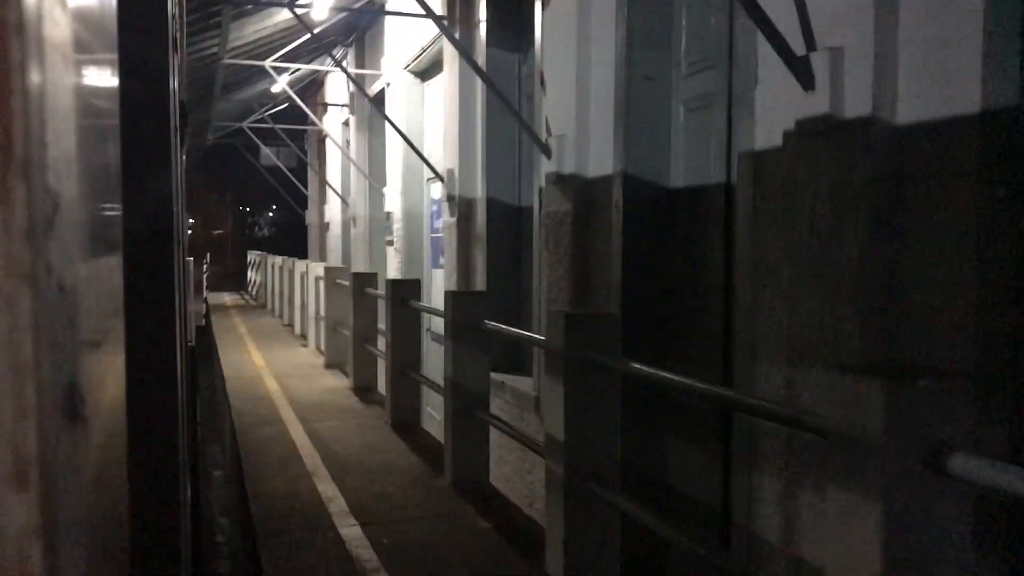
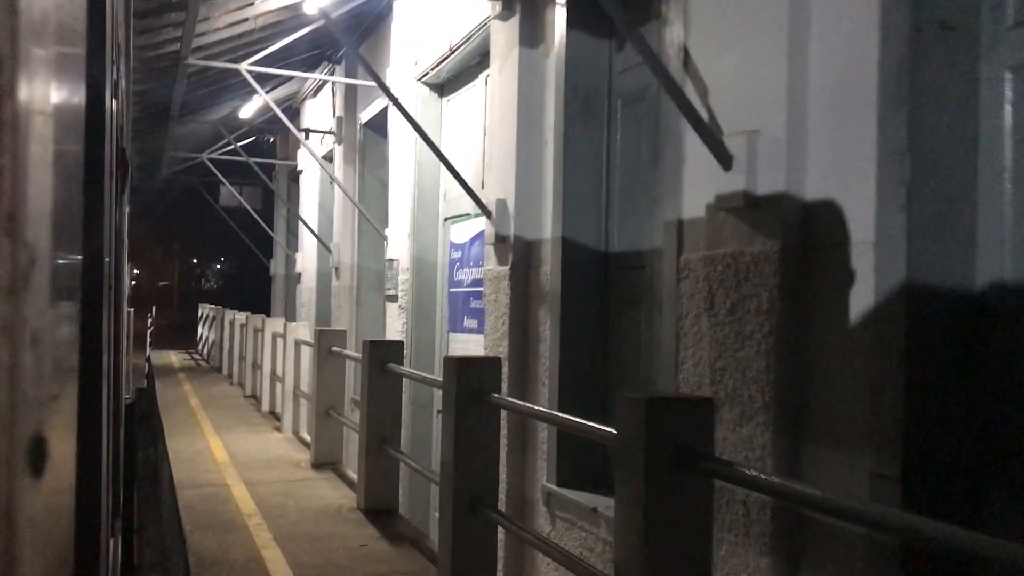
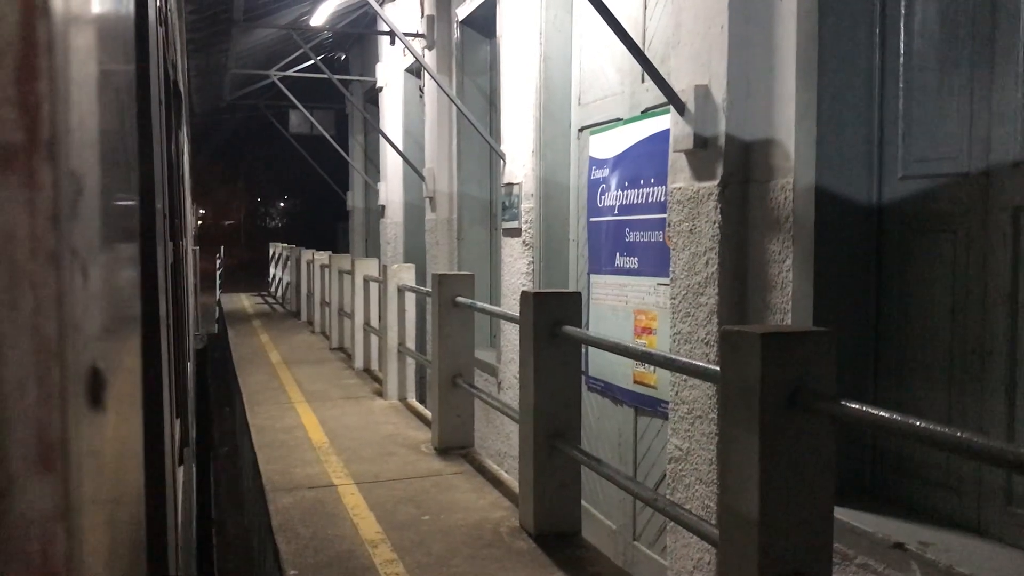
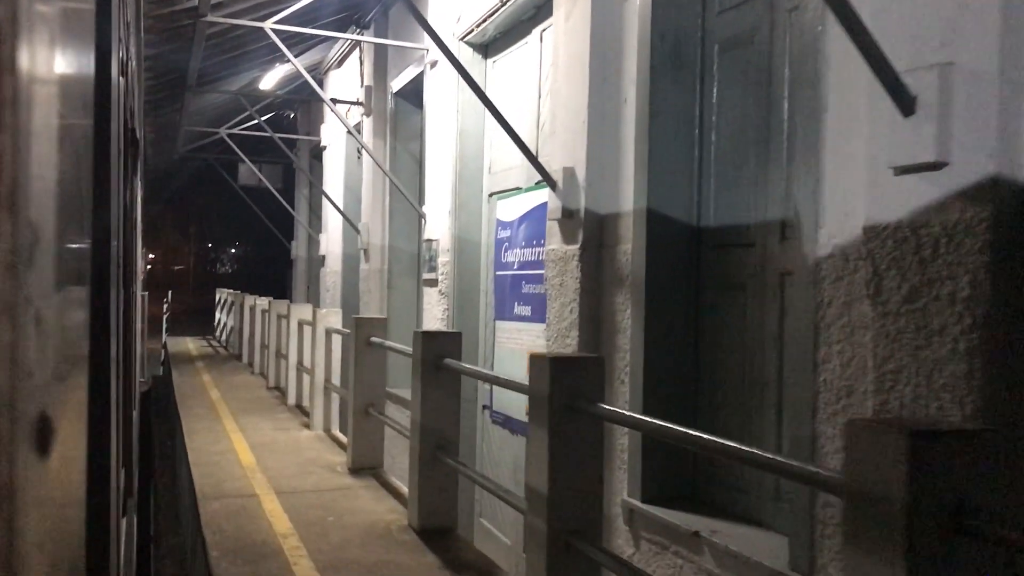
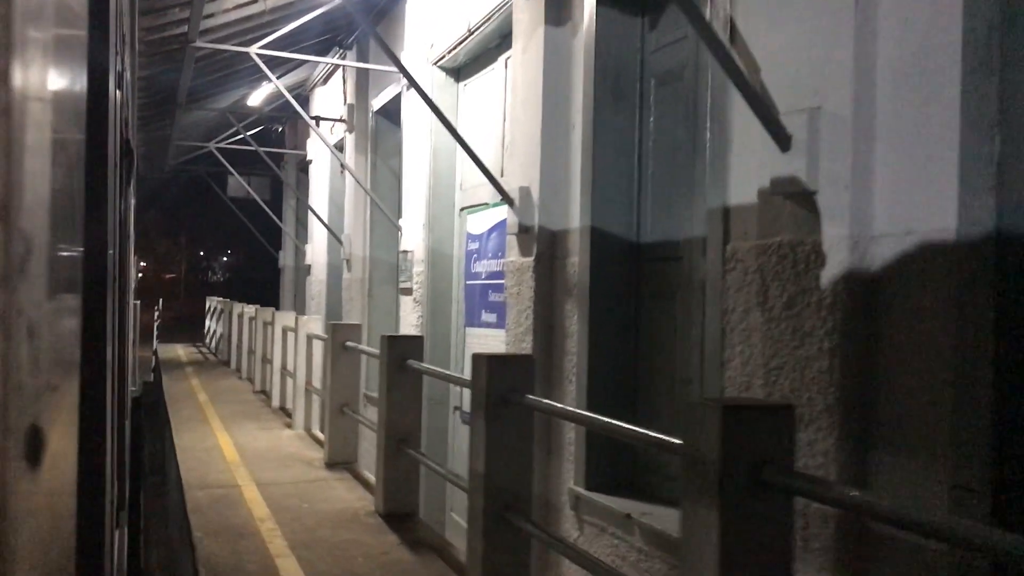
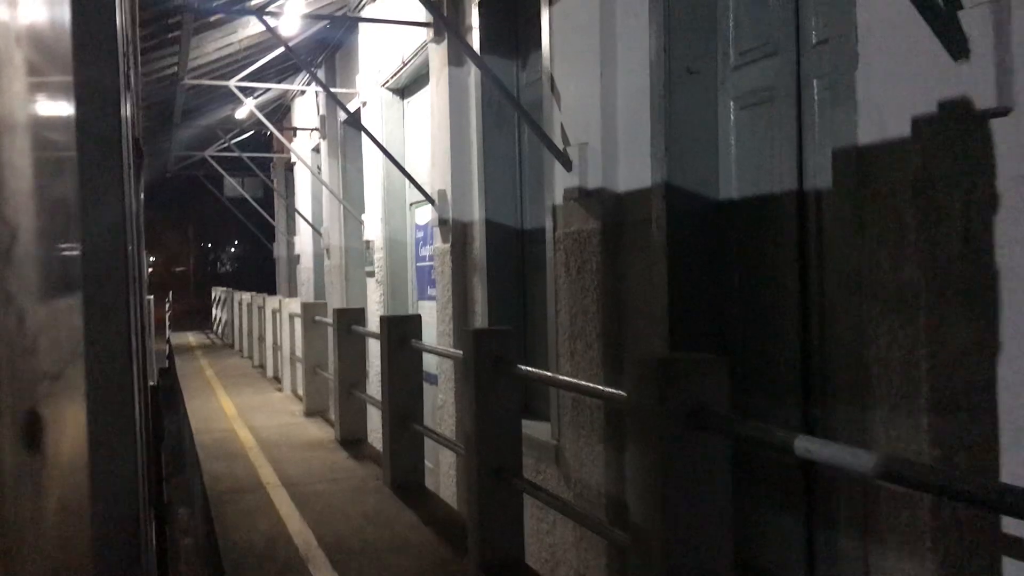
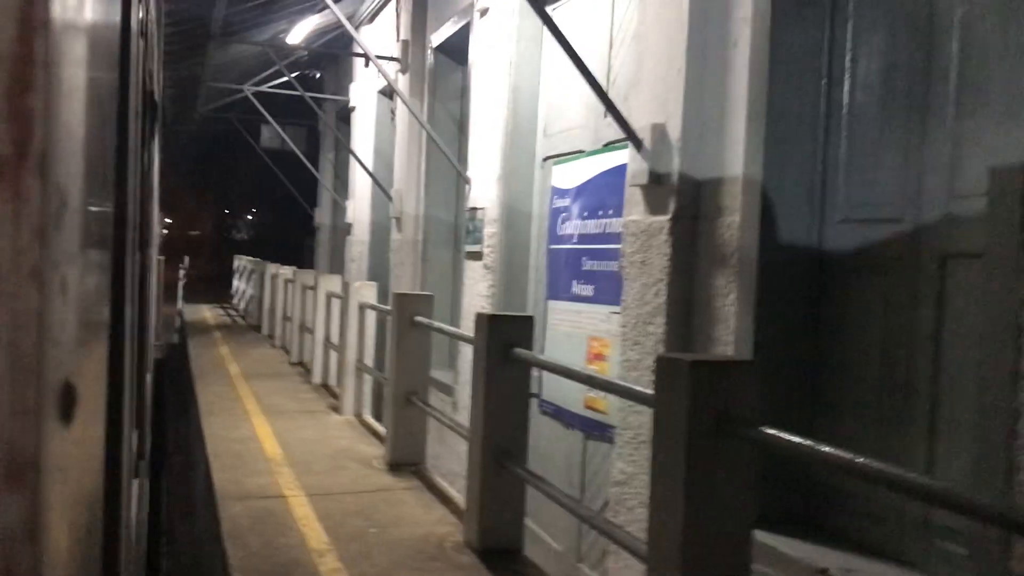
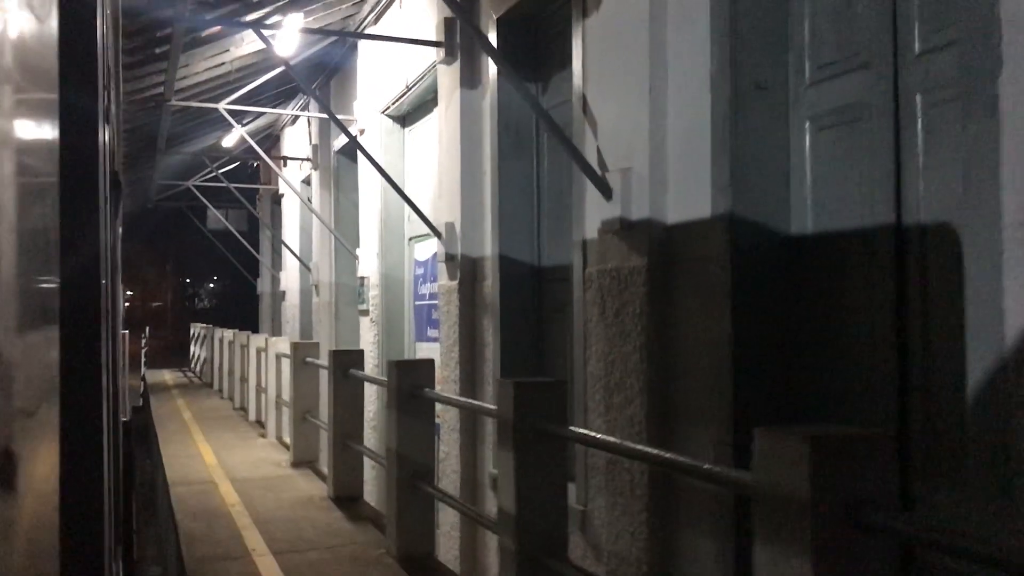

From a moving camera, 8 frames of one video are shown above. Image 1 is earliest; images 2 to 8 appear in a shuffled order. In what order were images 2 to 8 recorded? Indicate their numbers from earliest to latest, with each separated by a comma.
6, 8, 2, 5, 4, 7, 3
